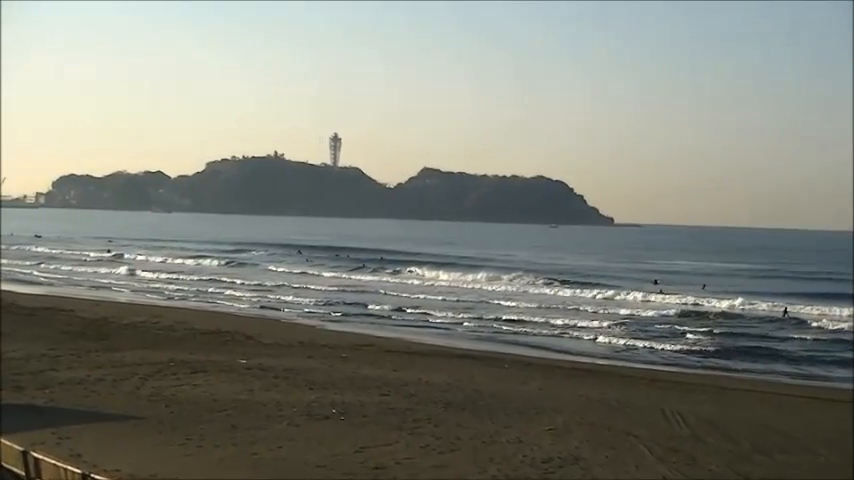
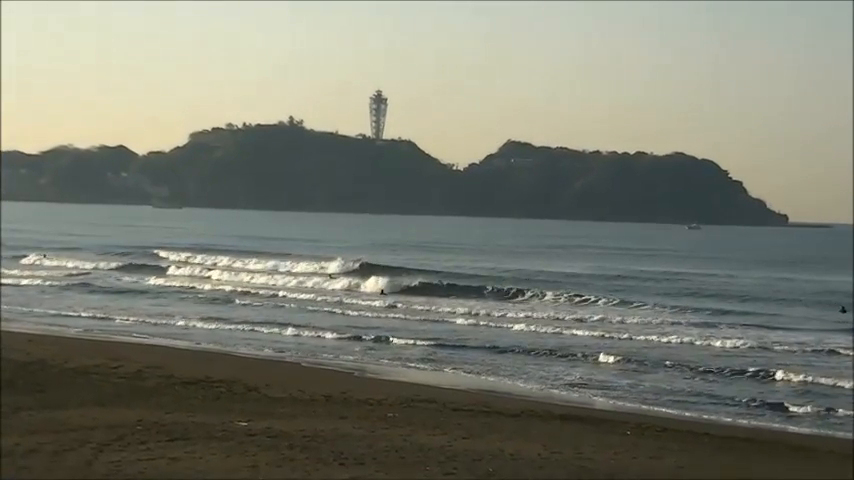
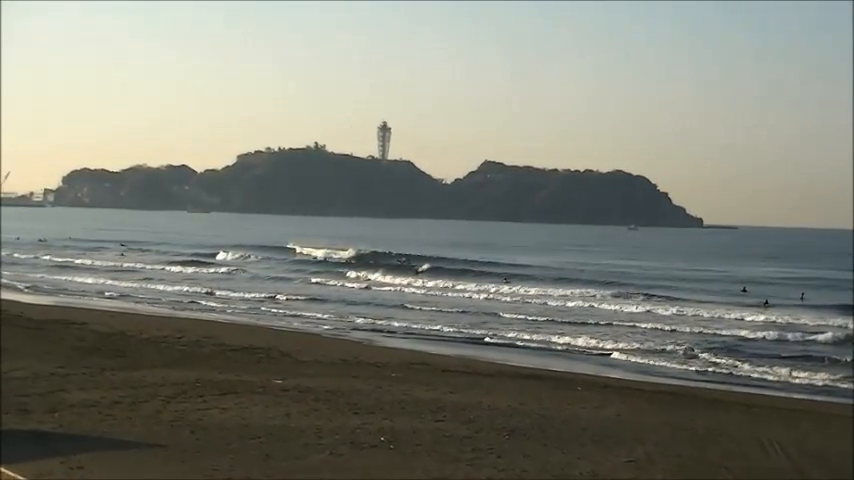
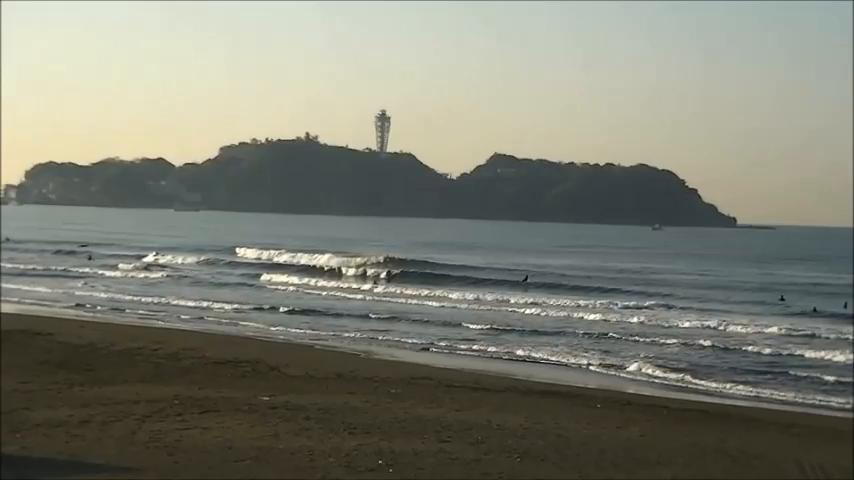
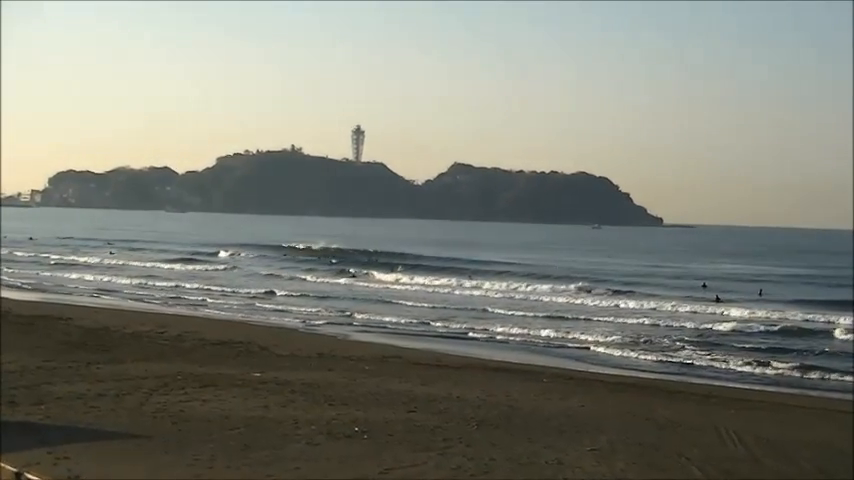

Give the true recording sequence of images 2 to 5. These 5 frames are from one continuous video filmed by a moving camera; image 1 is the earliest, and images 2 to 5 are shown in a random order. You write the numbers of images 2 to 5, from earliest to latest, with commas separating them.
5, 3, 4, 2
